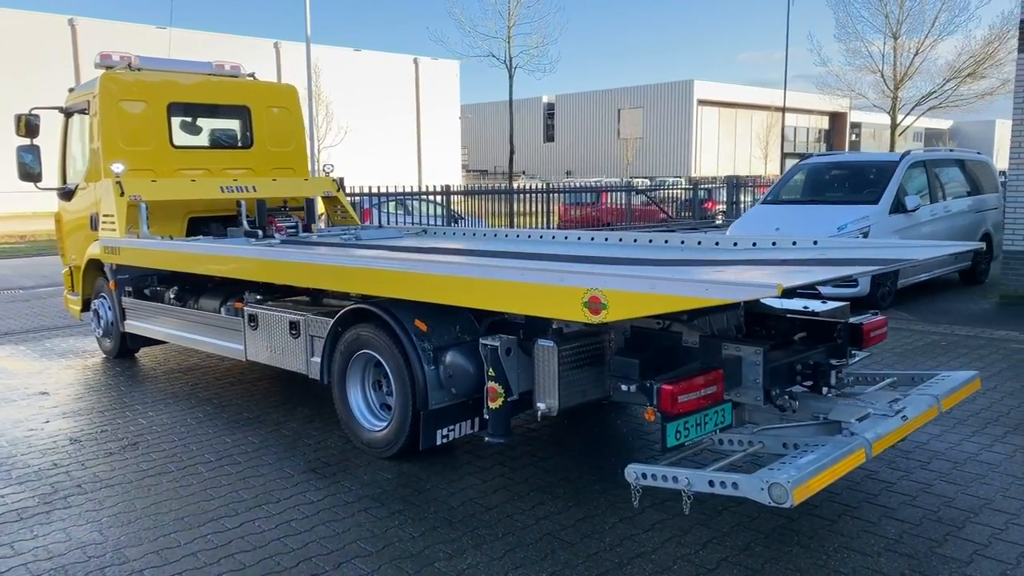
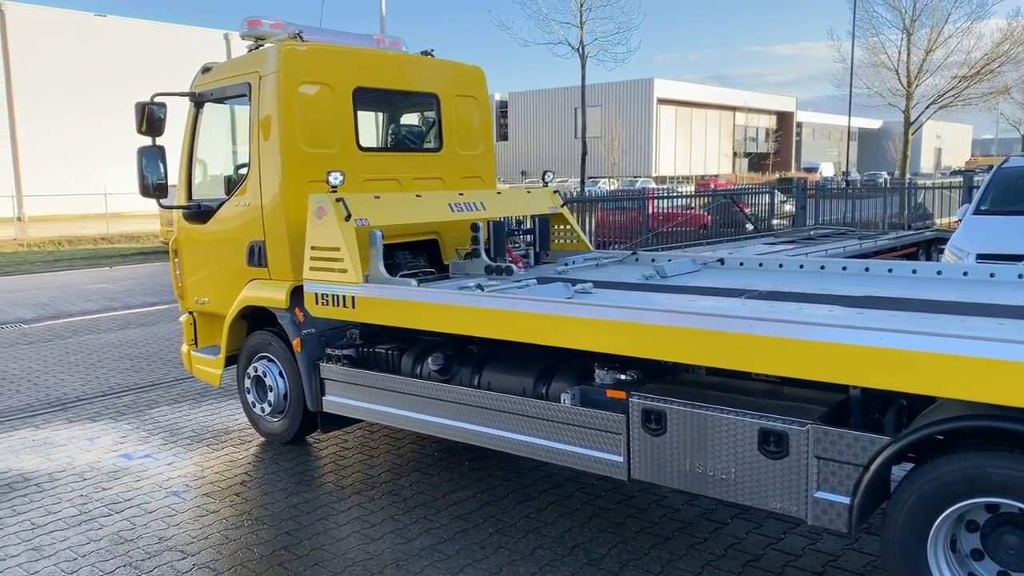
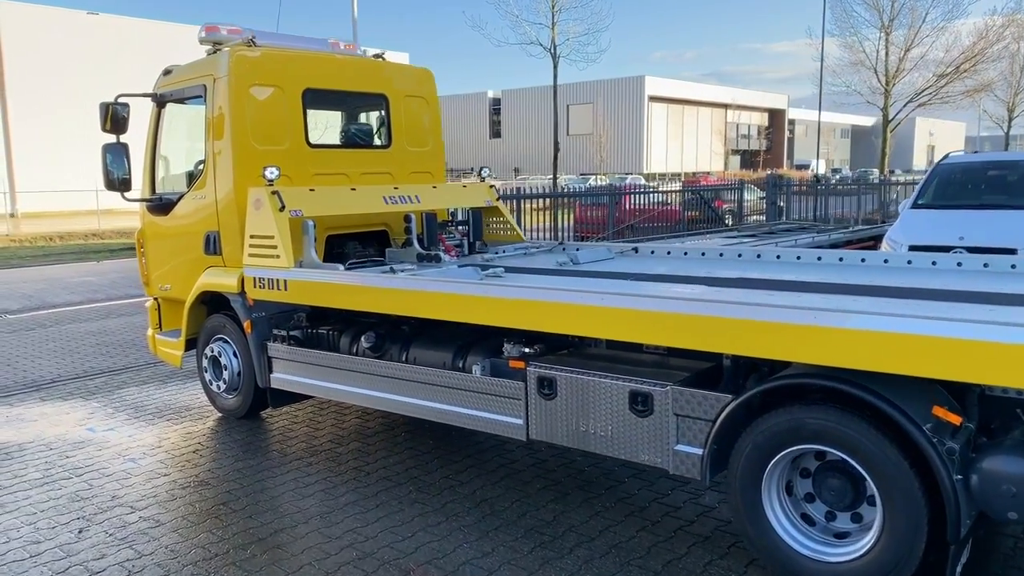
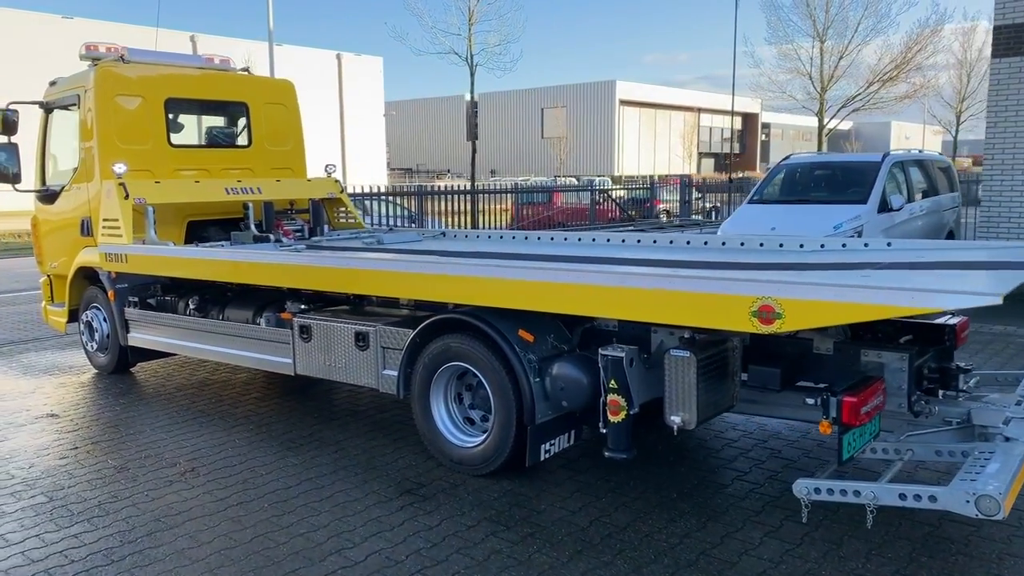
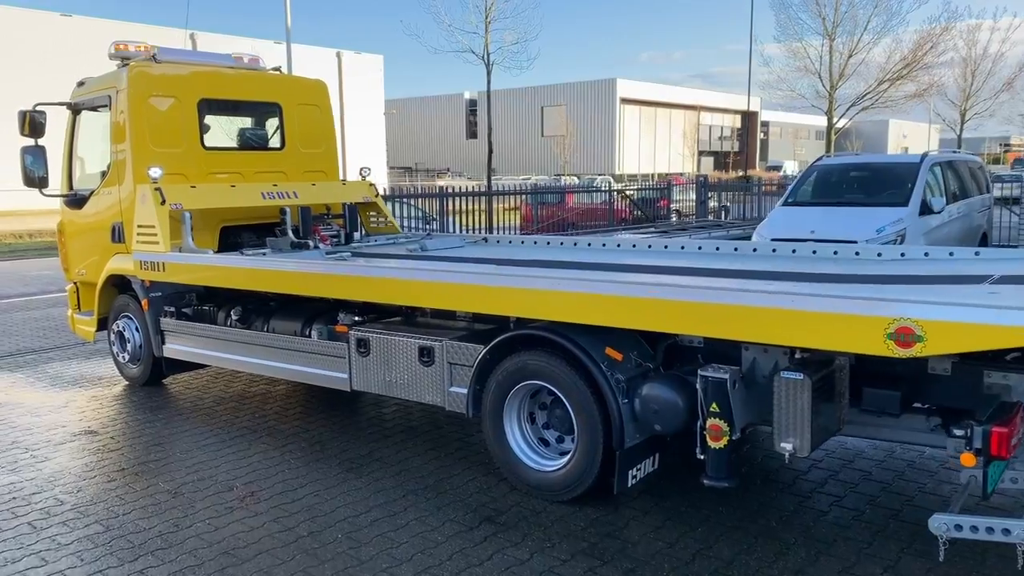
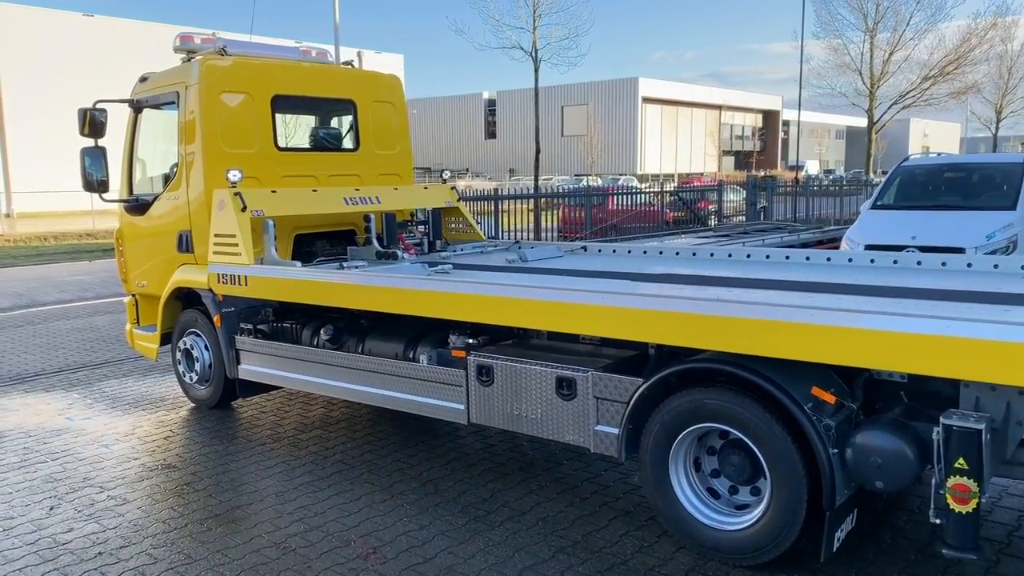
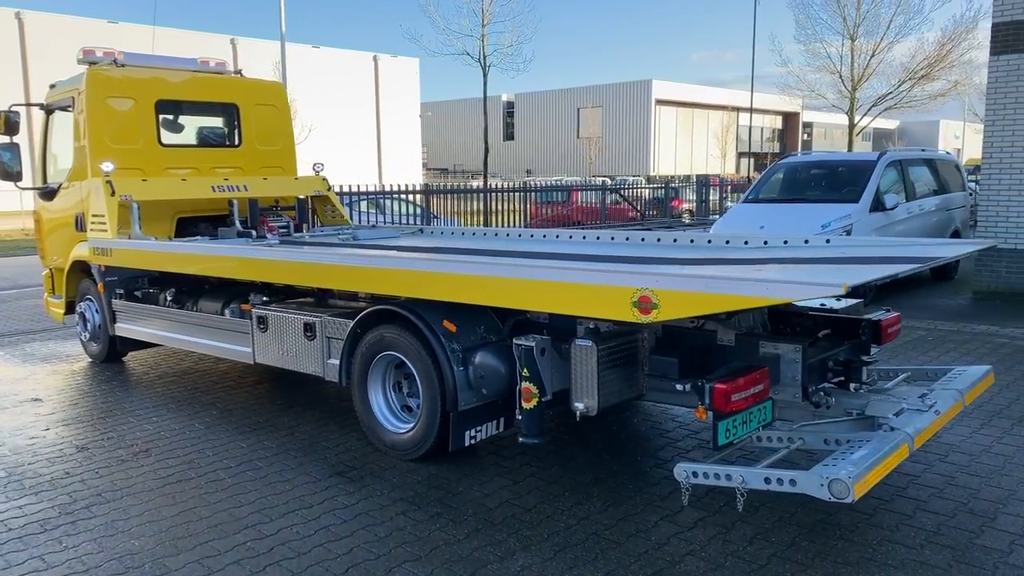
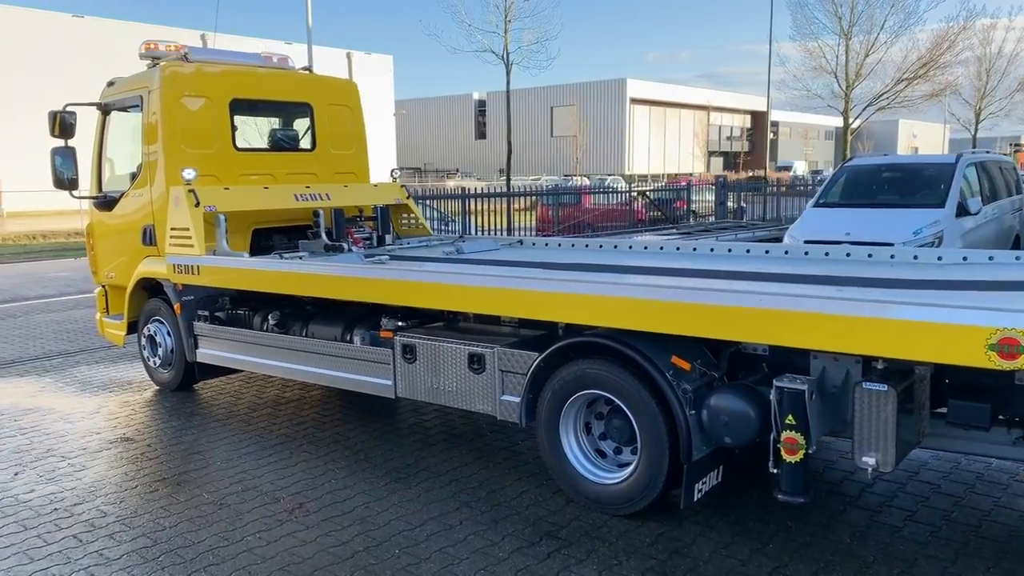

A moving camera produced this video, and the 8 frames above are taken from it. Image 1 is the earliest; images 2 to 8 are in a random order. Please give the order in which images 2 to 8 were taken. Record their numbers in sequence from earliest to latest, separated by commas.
7, 4, 5, 8, 6, 3, 2
